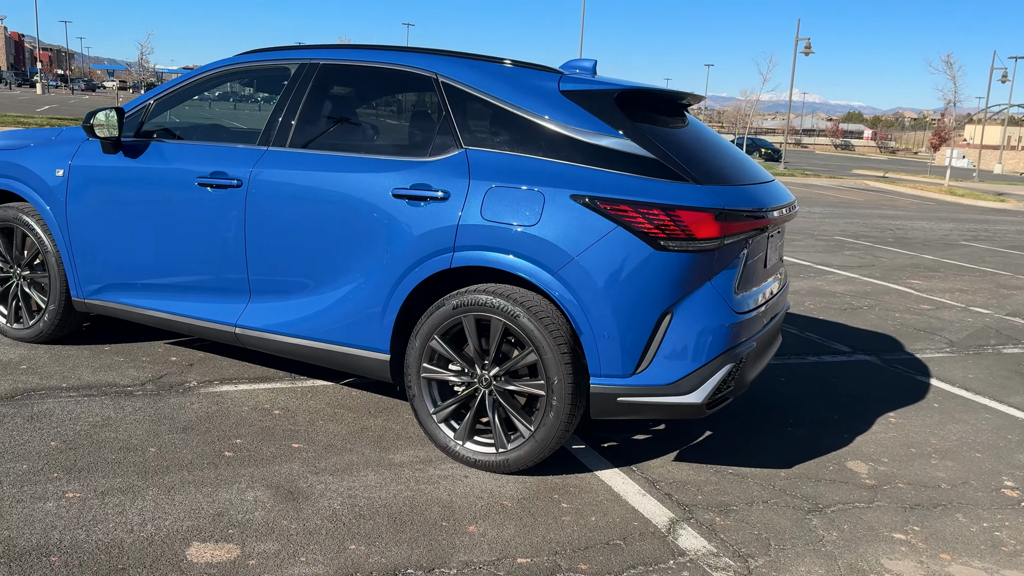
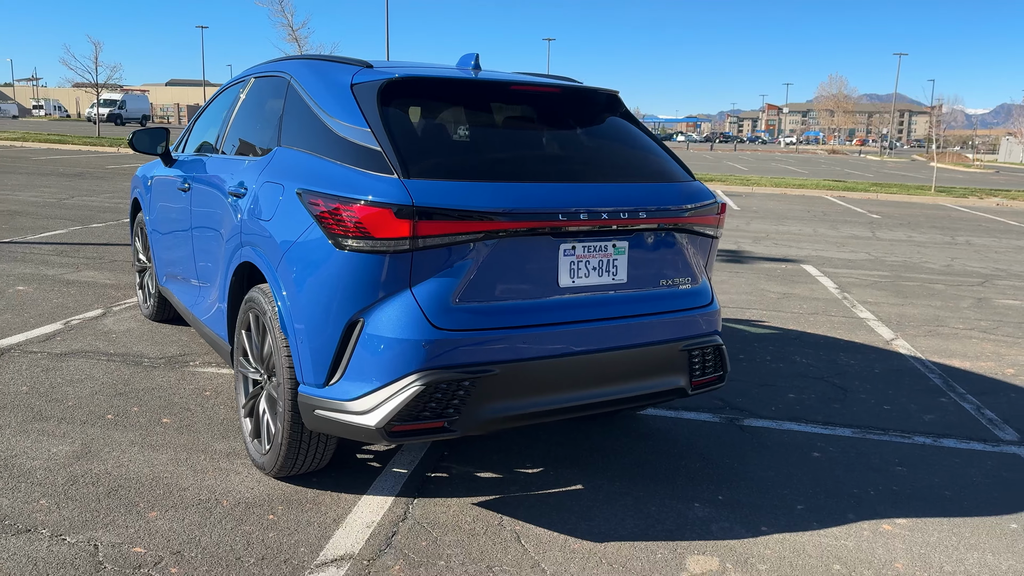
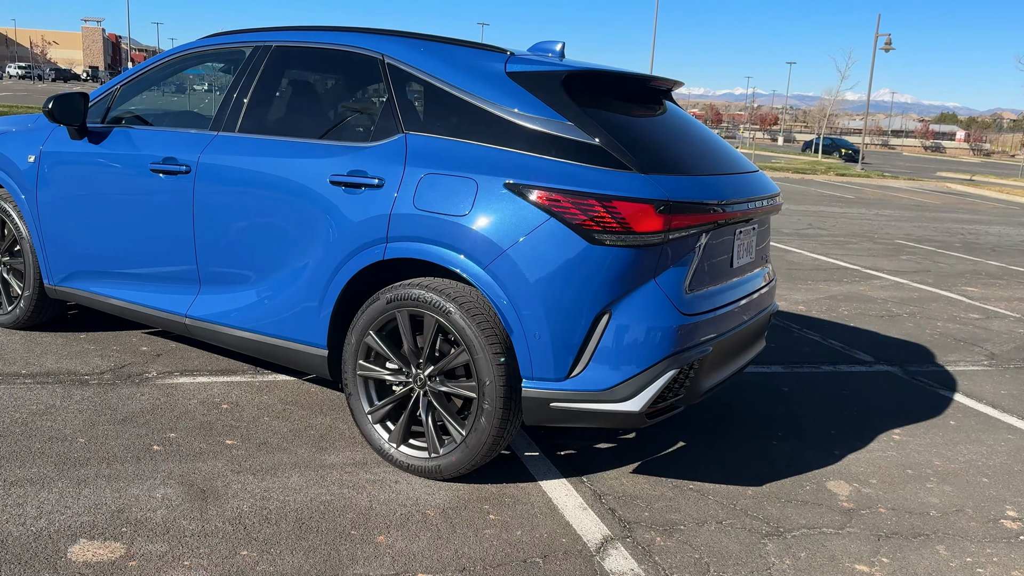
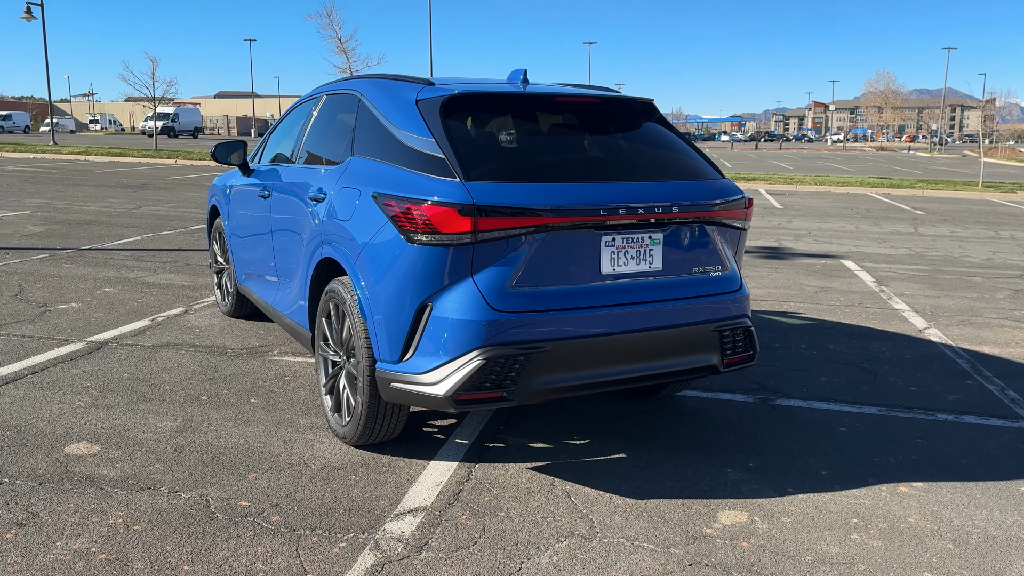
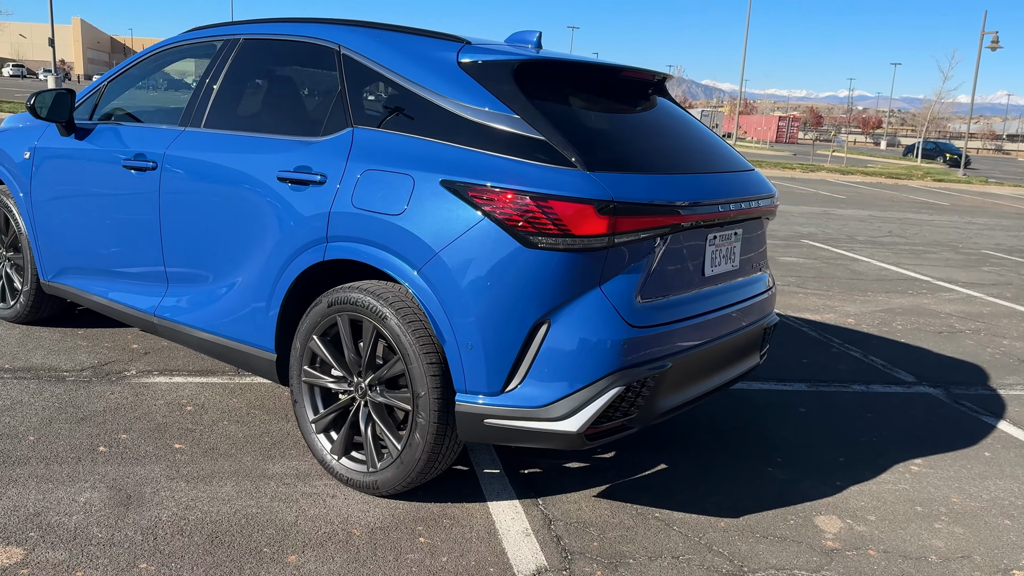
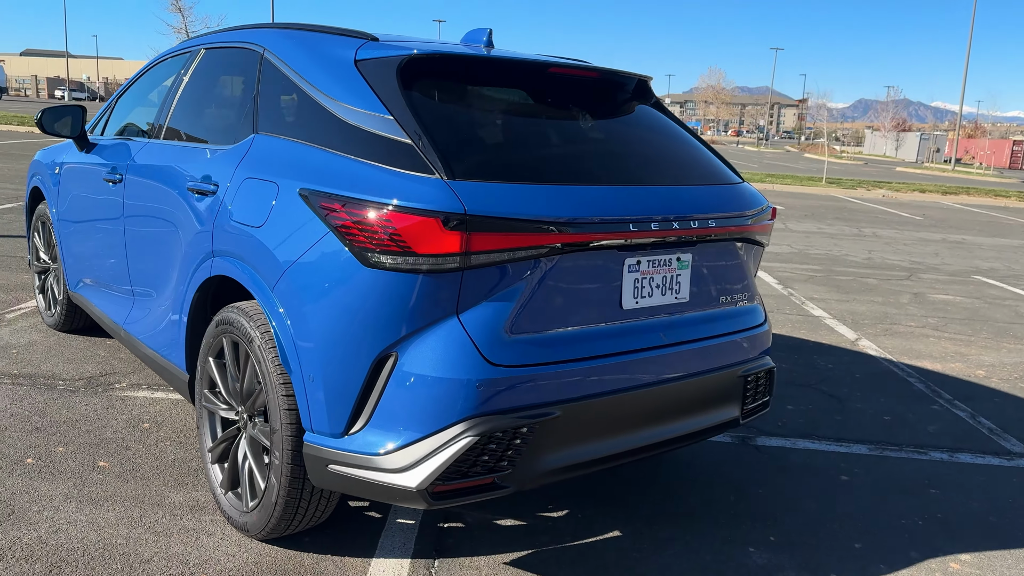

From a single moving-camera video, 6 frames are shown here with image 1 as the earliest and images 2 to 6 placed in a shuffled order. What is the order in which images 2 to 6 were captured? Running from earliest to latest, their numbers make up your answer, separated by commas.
3, 5, 6, 2, 4
